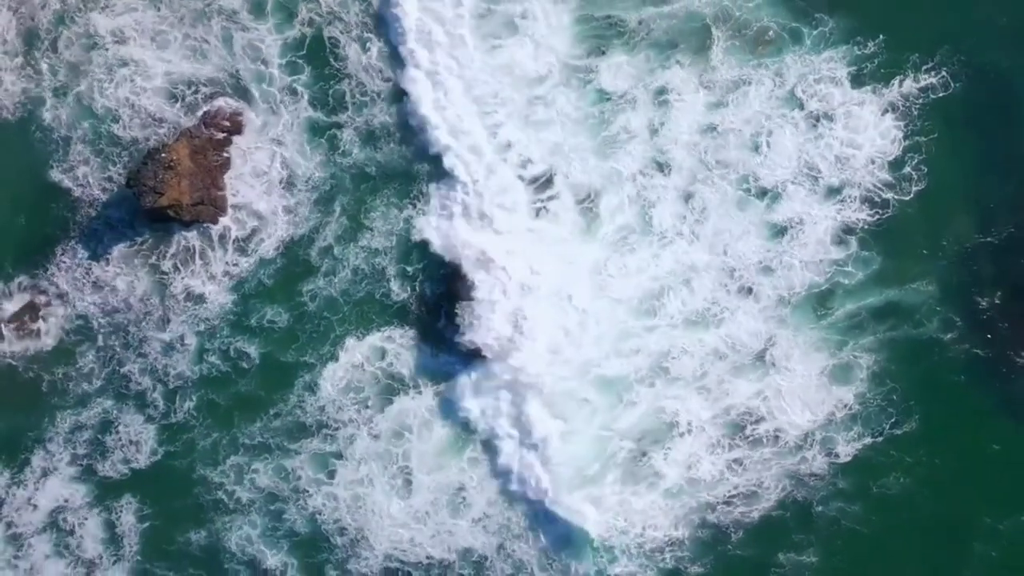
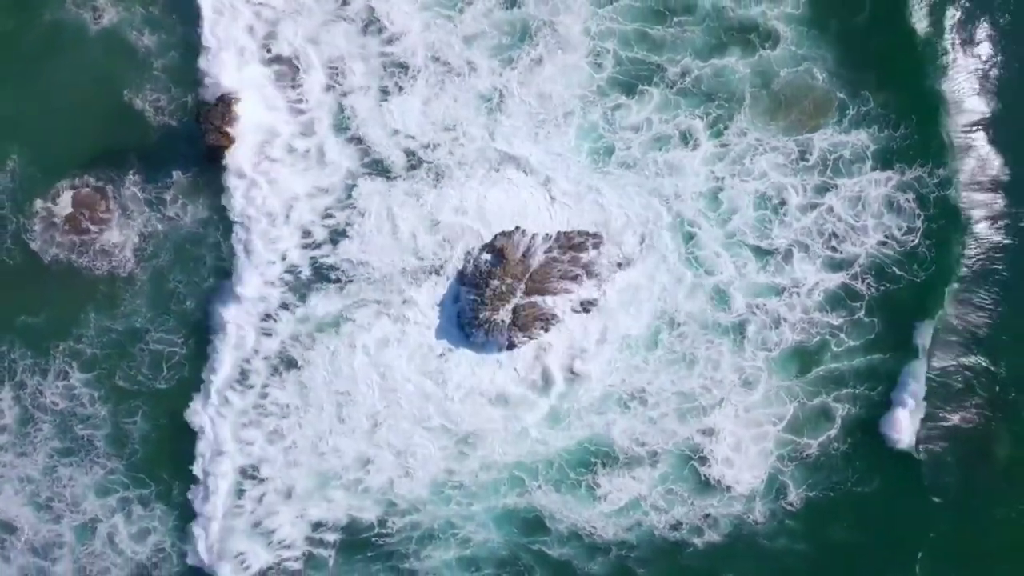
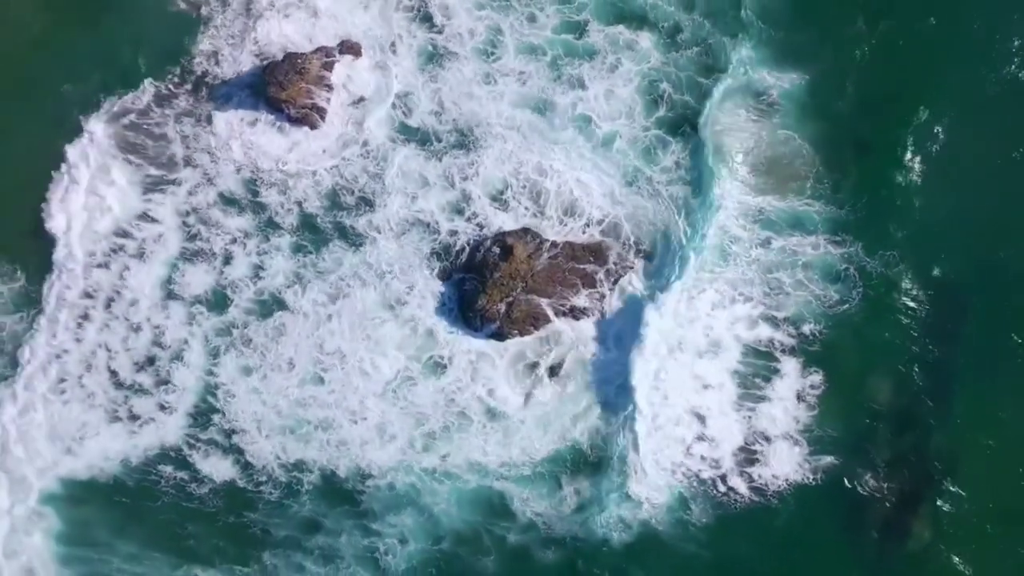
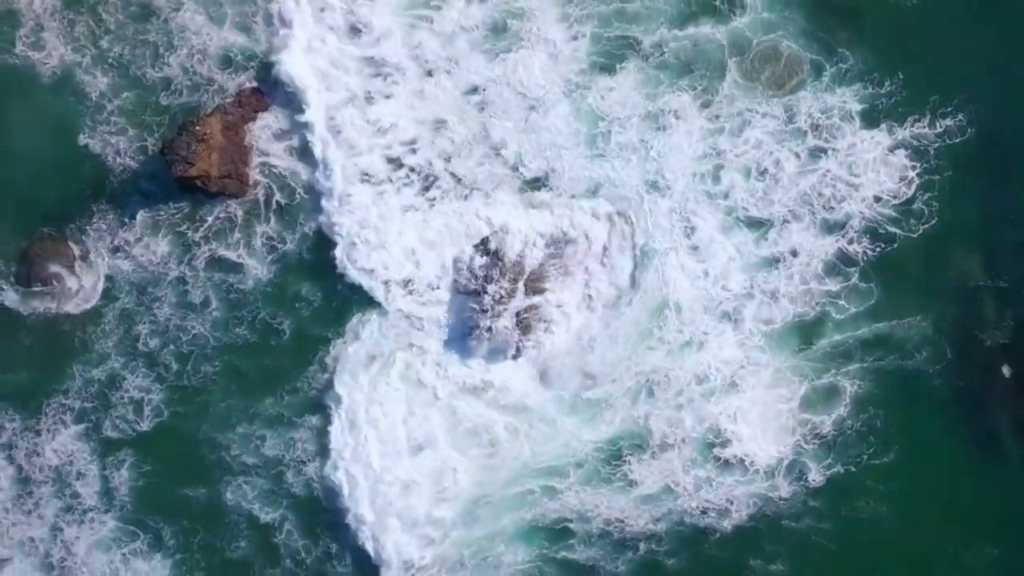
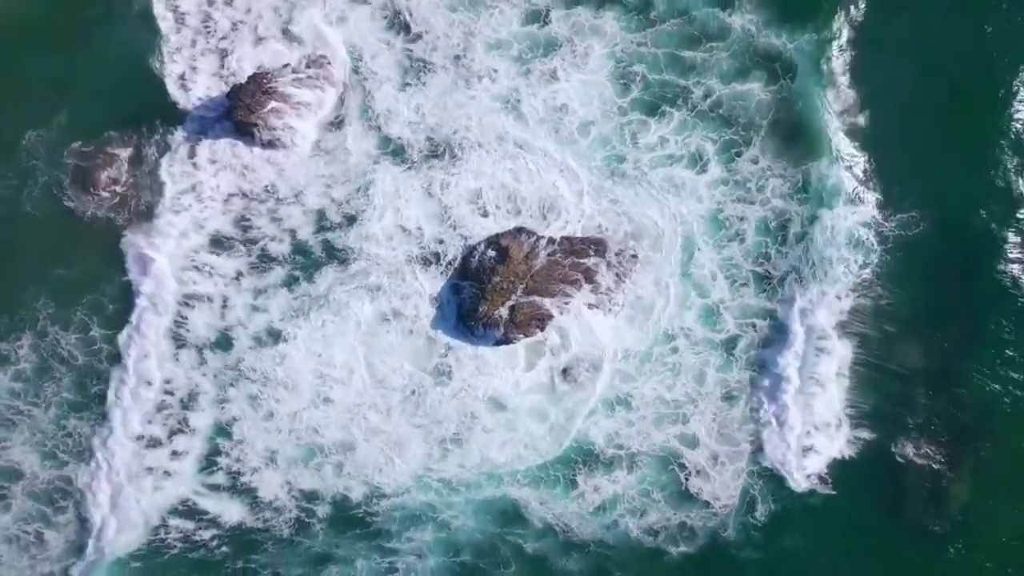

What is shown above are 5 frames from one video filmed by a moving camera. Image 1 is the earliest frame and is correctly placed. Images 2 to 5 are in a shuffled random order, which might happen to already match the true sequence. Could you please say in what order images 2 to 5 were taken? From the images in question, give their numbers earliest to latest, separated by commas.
4, 2, 5, 3
